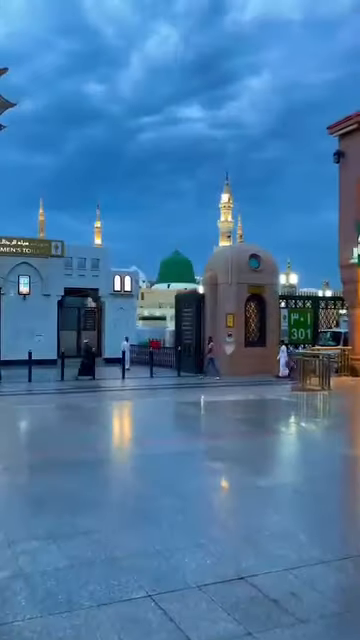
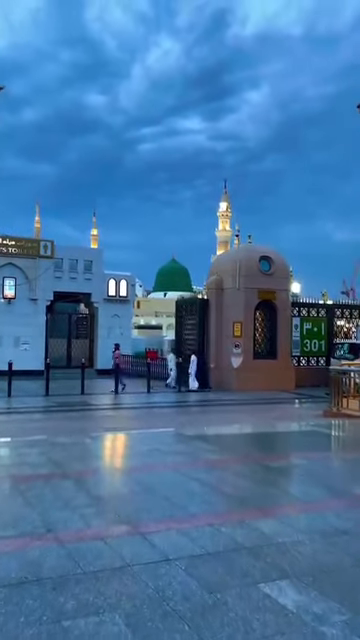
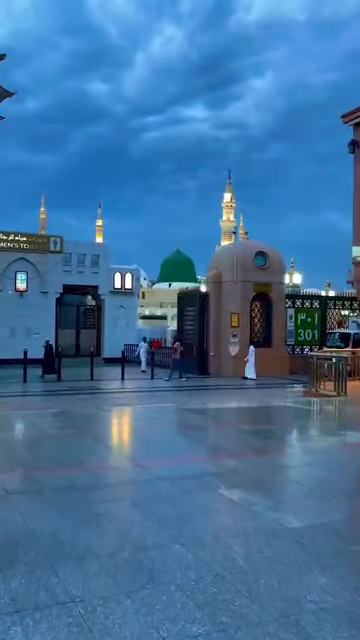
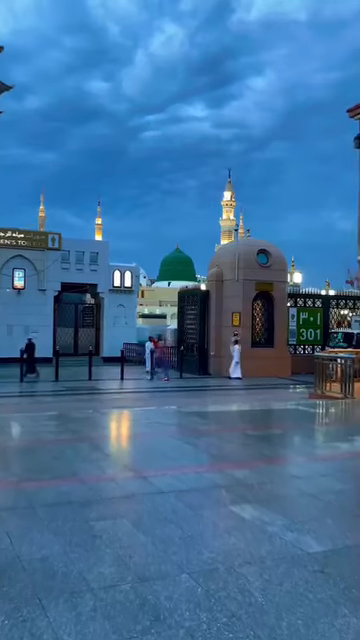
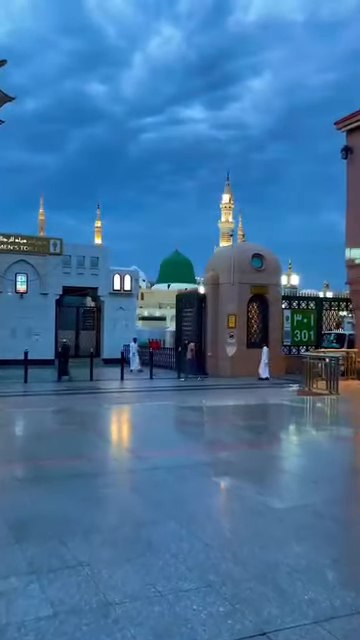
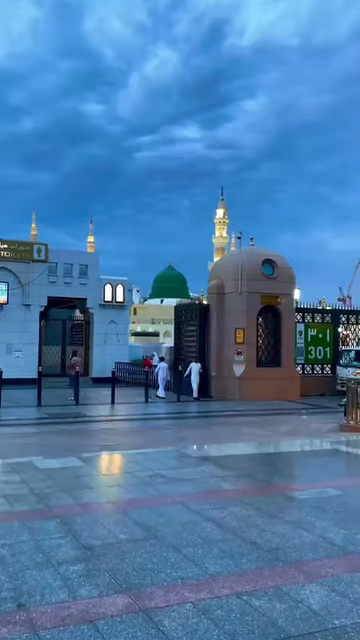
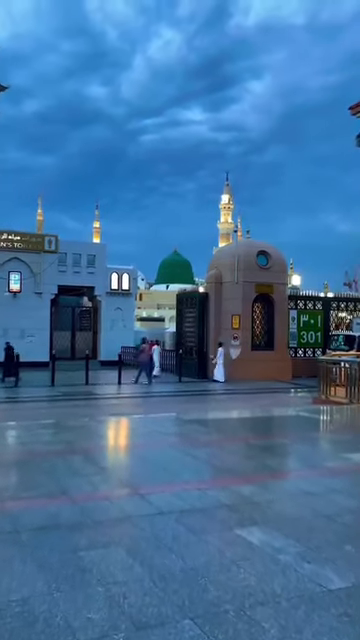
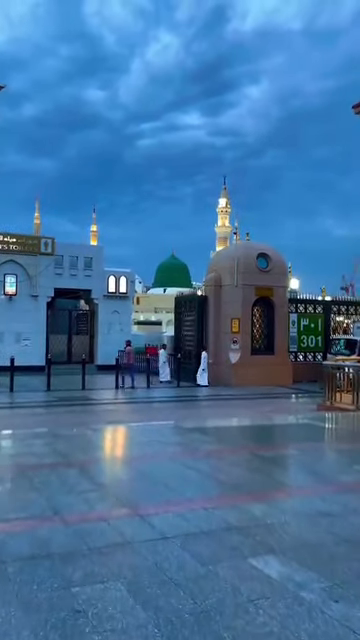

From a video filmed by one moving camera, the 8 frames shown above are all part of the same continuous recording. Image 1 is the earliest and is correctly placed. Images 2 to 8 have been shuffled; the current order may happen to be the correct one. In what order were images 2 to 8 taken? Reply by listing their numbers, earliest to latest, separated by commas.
5, 3, 4, 7, 8, 2, 6
